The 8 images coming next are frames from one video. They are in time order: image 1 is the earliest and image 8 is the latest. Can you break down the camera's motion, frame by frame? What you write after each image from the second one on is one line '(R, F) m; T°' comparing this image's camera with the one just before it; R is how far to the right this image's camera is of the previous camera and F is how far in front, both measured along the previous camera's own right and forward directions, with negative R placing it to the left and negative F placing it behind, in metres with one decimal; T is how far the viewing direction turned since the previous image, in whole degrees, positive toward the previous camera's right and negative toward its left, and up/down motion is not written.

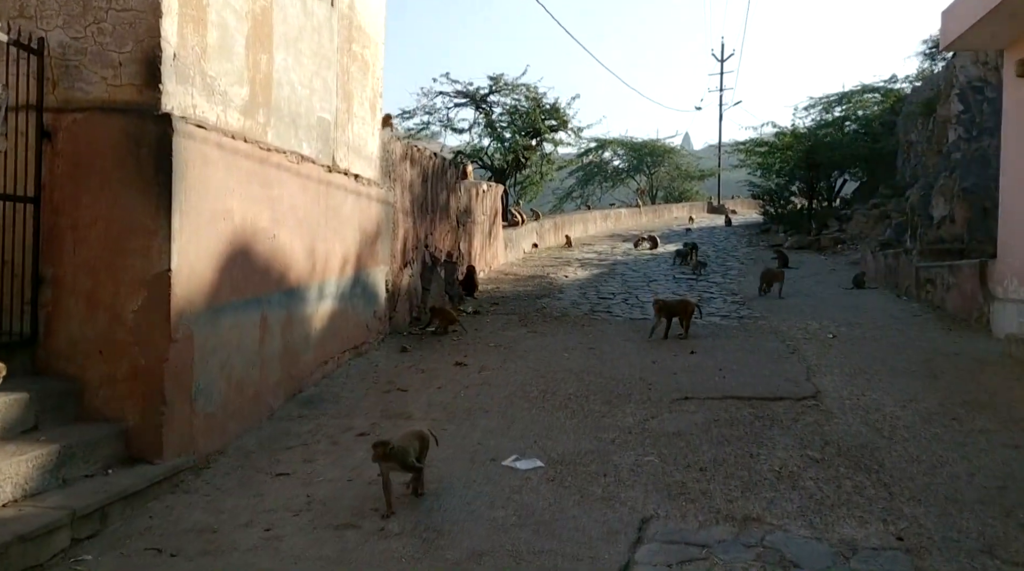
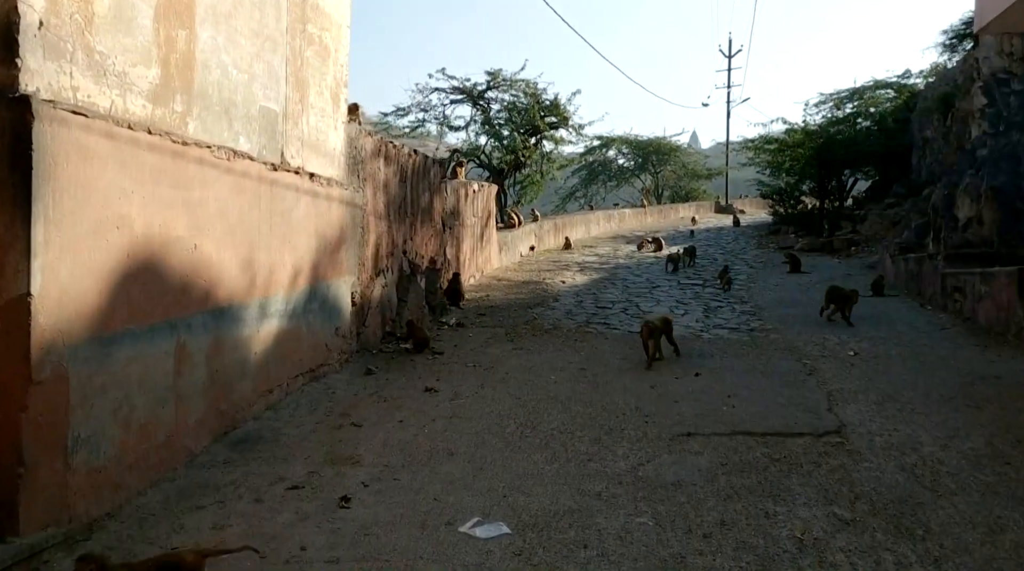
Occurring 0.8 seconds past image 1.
(+0.3, +1.1) m; 0°
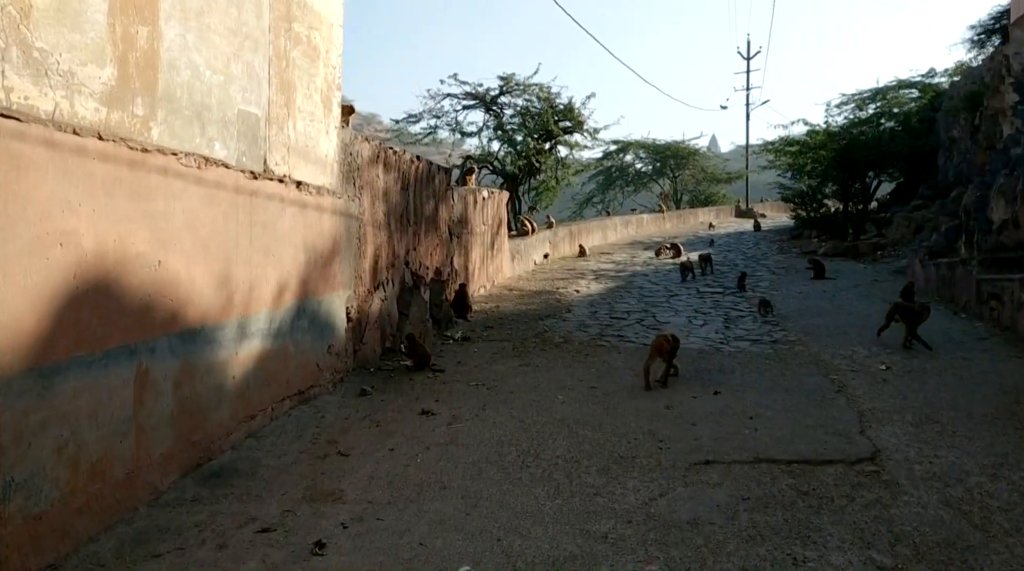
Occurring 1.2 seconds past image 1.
(+0.1, +0.5) m; -1°
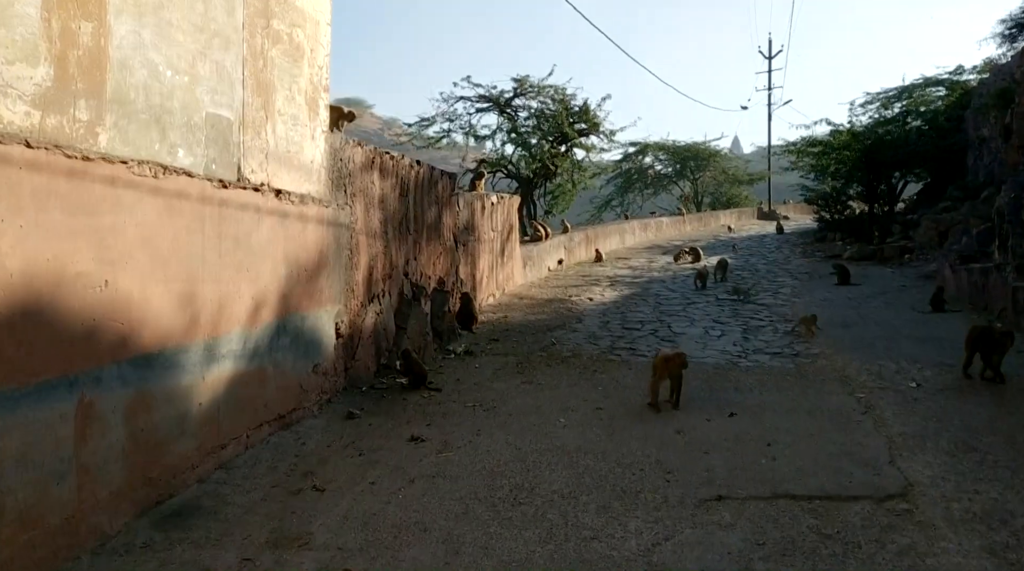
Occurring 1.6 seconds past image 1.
(+0.2, +0.5) m; -1°
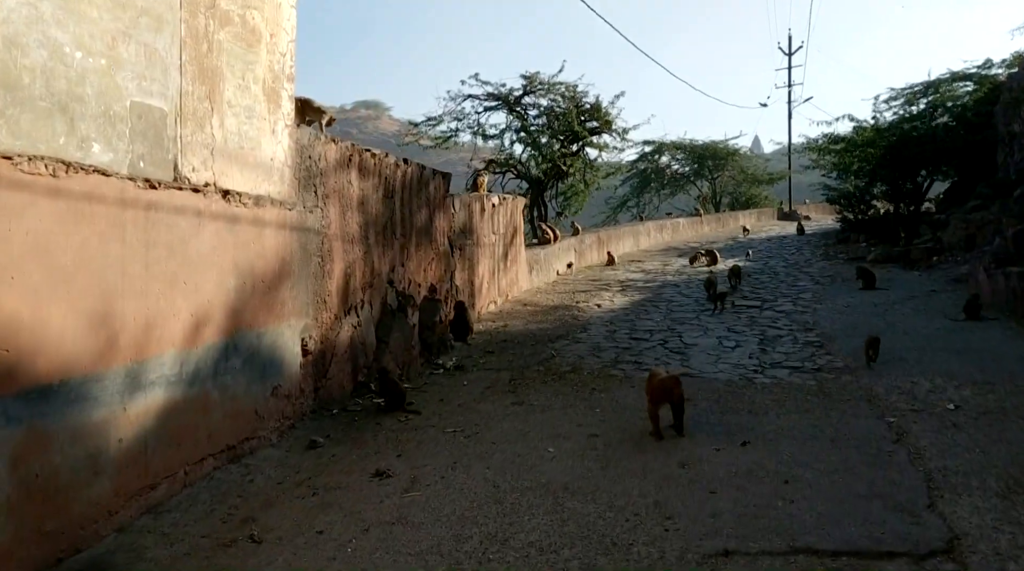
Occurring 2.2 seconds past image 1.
(+0.3, +0.8) m; -1°
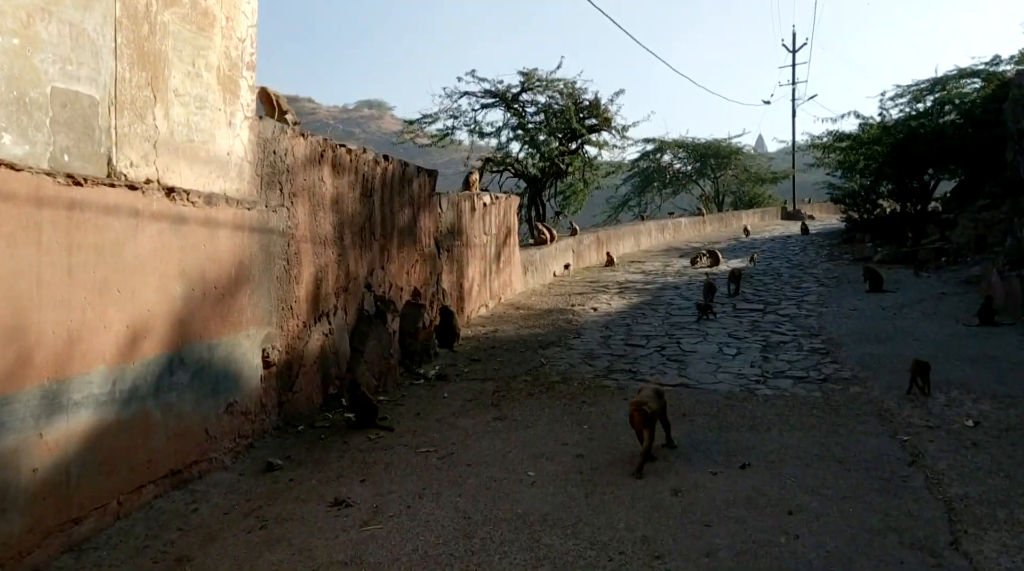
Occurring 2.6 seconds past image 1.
(+0.2, +0.6) m; 0°
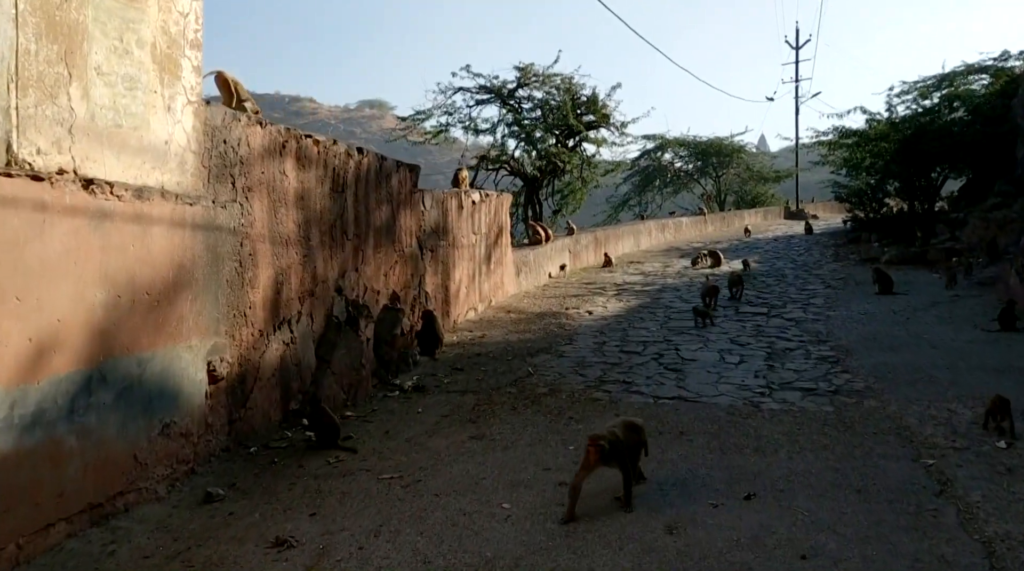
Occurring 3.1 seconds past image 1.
(+0.2, +0.7) m; 0°
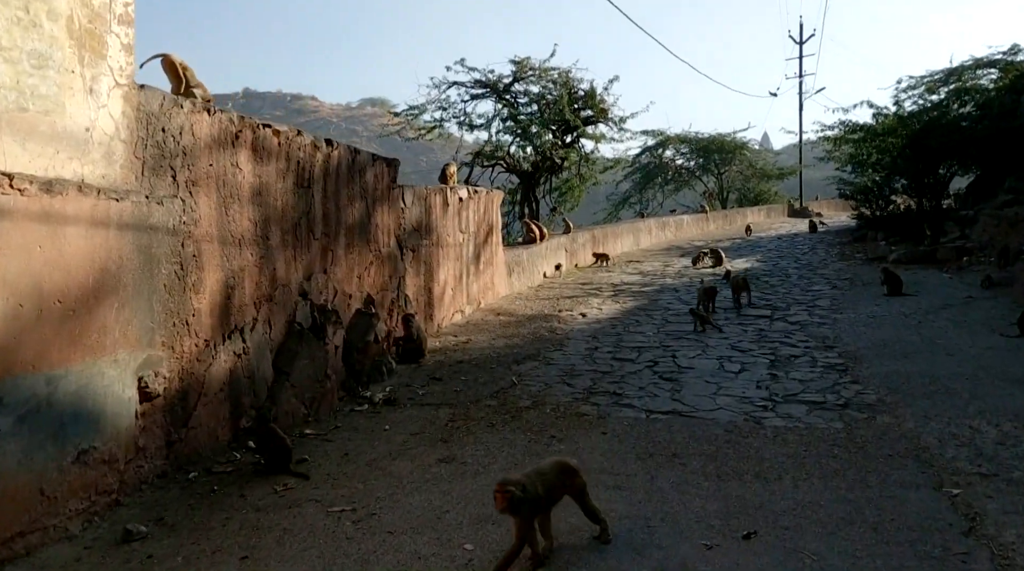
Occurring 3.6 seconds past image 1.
(+0.2, +0.6) m; 0°
